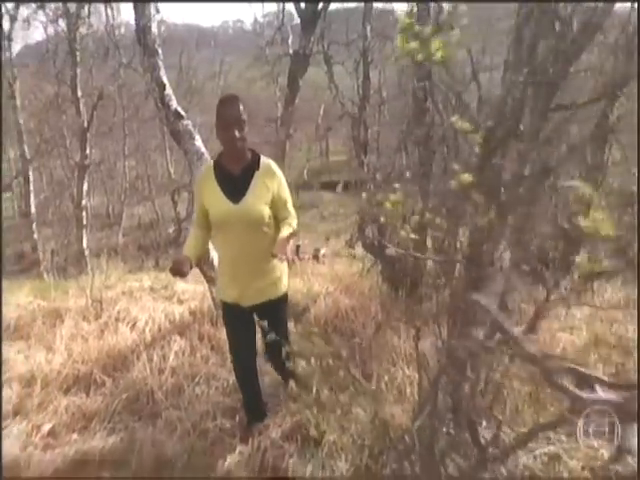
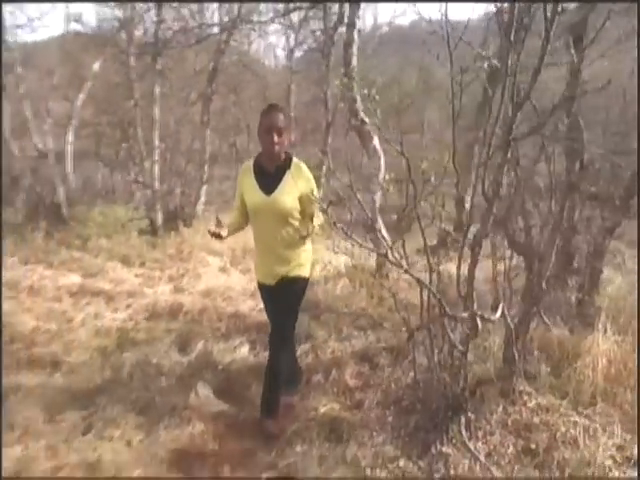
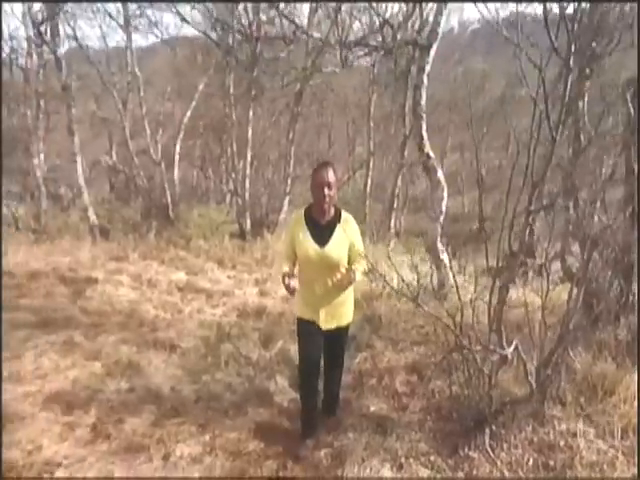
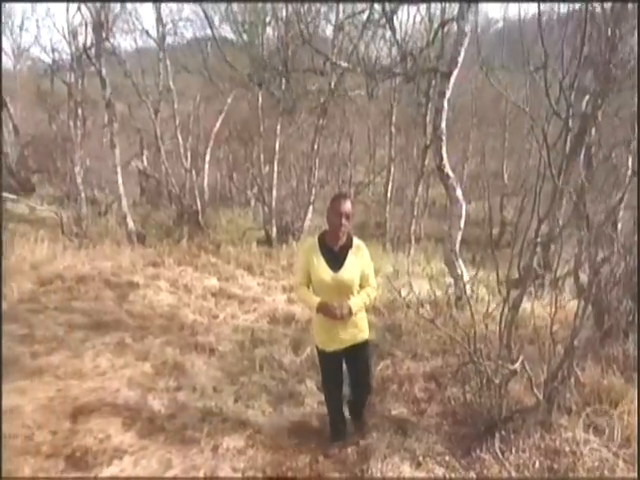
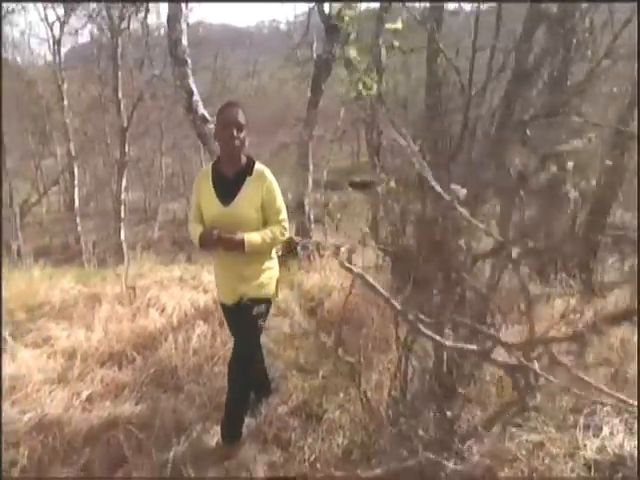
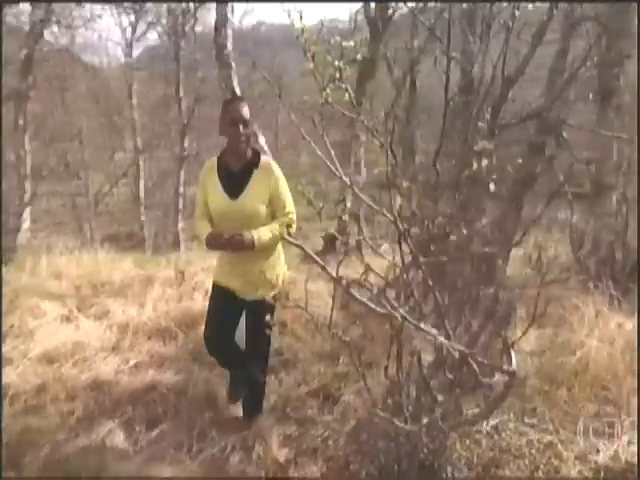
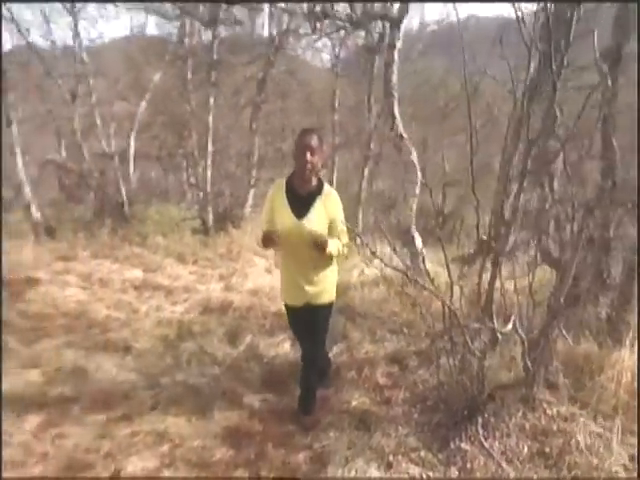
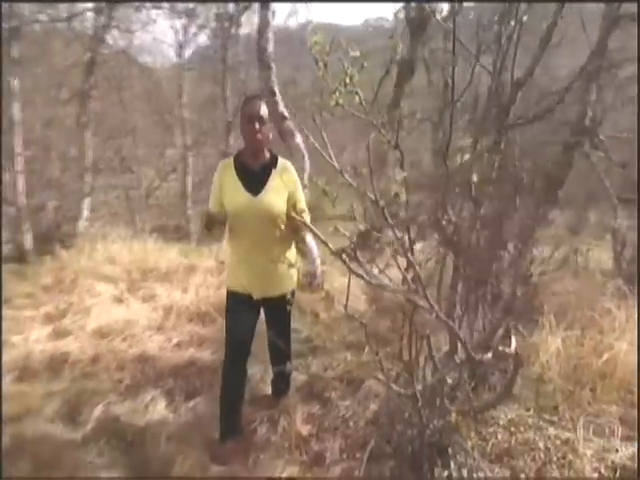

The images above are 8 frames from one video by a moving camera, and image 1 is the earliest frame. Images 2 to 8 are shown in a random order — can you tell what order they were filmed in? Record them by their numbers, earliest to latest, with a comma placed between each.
5, 6, 8, 2, 7, 3, 4
